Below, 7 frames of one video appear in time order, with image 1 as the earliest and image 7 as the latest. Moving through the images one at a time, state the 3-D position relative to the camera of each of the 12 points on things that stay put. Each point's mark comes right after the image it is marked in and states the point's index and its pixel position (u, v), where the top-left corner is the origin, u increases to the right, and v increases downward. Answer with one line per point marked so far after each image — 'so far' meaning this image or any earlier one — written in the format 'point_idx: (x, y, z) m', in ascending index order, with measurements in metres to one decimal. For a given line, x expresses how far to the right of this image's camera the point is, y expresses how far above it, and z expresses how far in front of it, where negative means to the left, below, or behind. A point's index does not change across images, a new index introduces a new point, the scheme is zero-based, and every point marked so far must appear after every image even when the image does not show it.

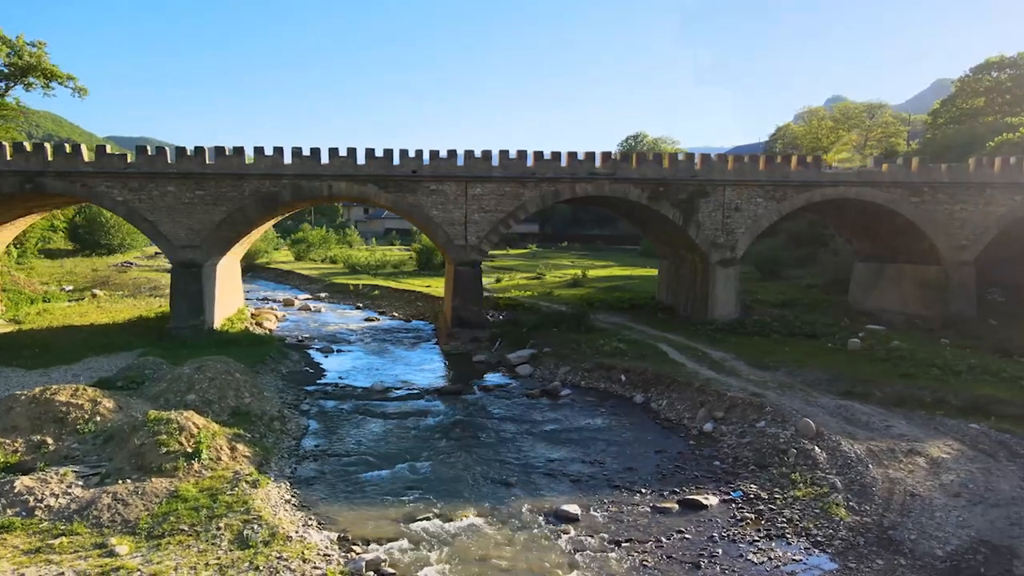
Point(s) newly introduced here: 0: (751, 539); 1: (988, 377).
0: (+3.6, -3.8, +9.6) m
1: (+12.7, -2.4, +16.9) m
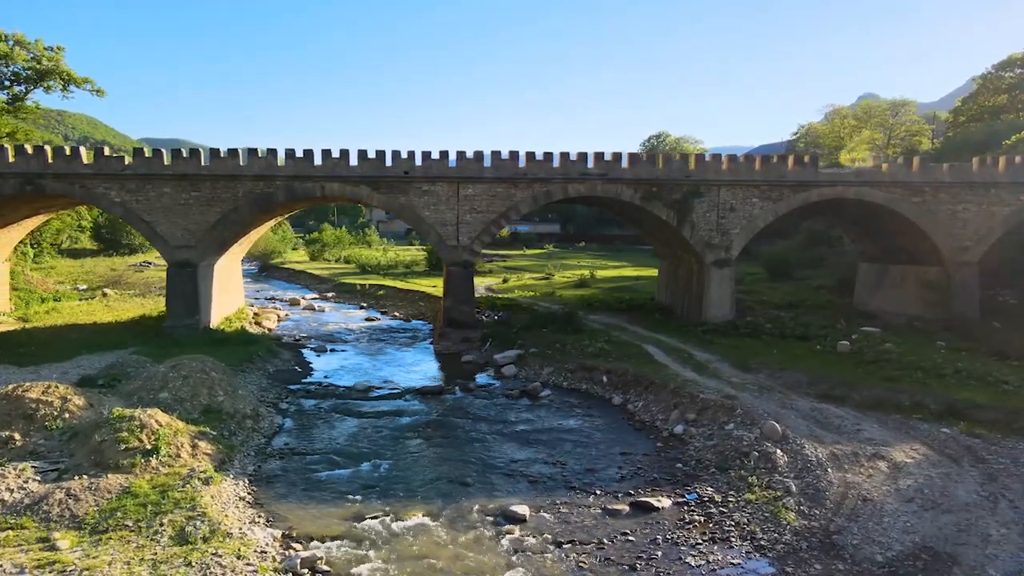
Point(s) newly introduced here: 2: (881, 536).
0: (+2.7, -3.8, +9.5) m
1: (+12.0, -2.5, +16.6) m
2: (+5.3, -3.6, +9.2) m
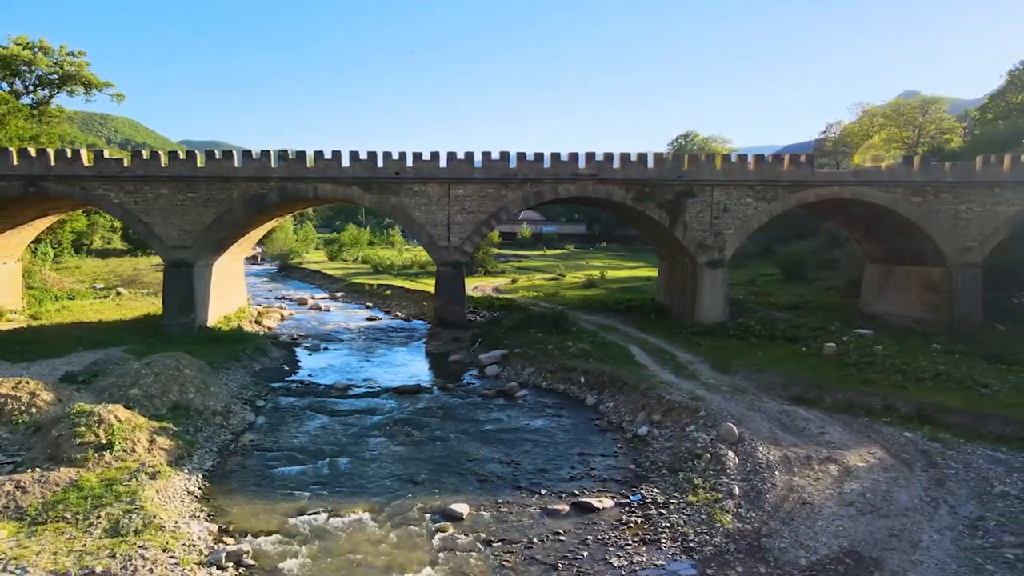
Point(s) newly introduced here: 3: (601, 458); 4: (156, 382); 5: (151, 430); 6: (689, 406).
0: (+1.7, -3.8, +9.5) m
1: (+11.2, -2.5, +16.2) m
2: (+4.3, -3.6, +9.1) m
3: (+1.8, -3.6, +13.3) m
4: (-8.4, -2.2, +15.0) m
5: (-7.2, -2.8, +12.6) m
6: (+4.2, -2.8, +14.9) m
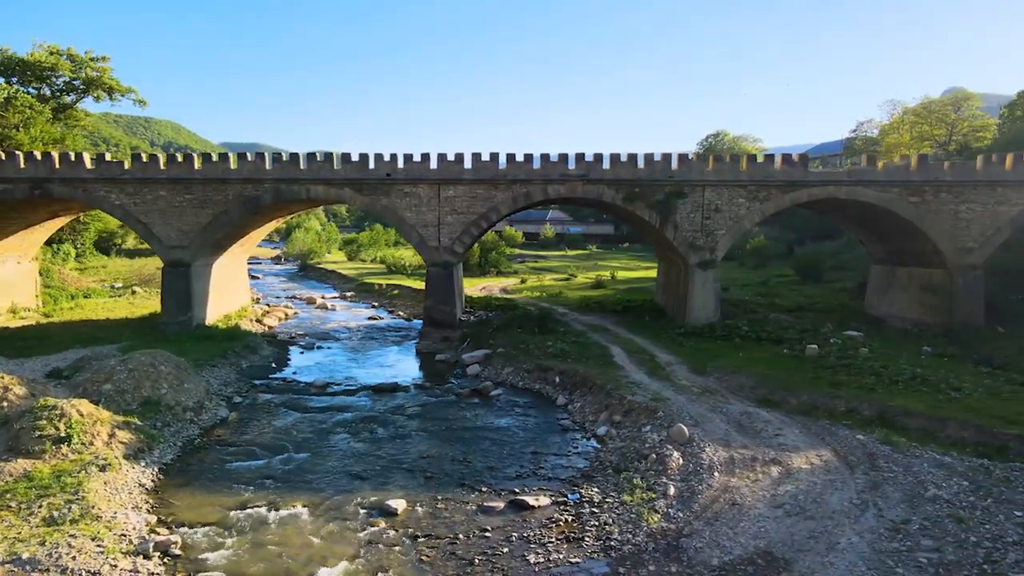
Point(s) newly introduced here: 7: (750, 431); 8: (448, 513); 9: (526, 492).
0: (+0.5, -3.8, +9.6) m
1: (+10.3, -2.5, +16.0) m
2: (+3.1, -3.6, +9.1) m
3: (+0.8, -3.6, +13.4) m
4: (-9.4, -2.2, +15.5) m
5: (-8.2, -2.8, +13.0) m
6: (+3.2, -2.8, +14.9) m
7: (+5.2, -3.1, +13.8) m
8: (-1.1, -3.8, +10.6) m
9: (+0.3, -3.7, +11.4) m
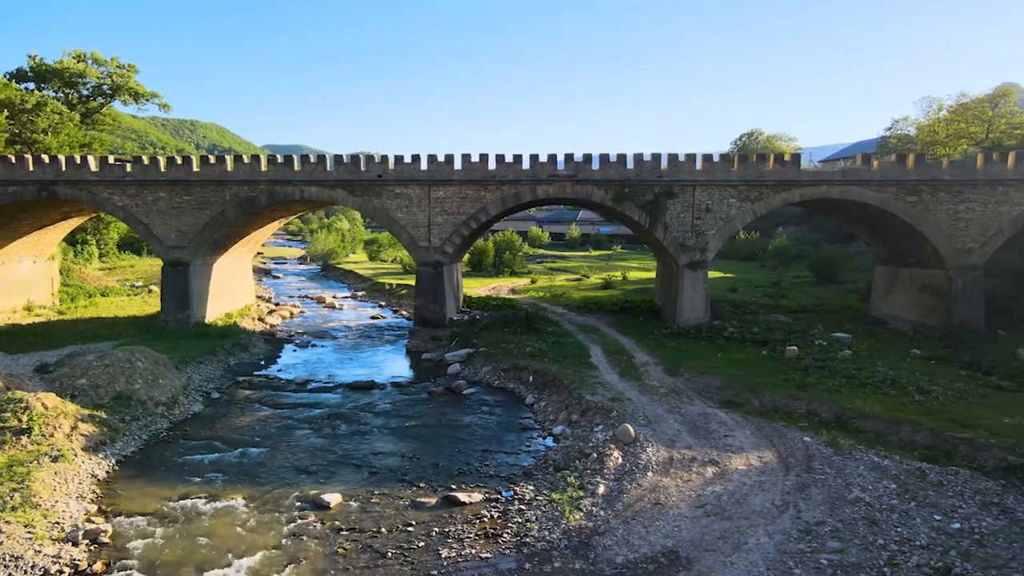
0: (-0.7, -3.8, +9.8) m
1: (+9.3, -2.6, +15.7) m
2: (+1.8, -3.6, +9.1) m
3: (-0.2, -3.6, +13.5) m
4: (-10.3, -2.2, +16.0) m
5: (-9.3, -2.8, +13.6) m
6: (+2.2, -2.8, +15.0) m
7: (+4.1, -3.1, +13.8) m
8: (-2.3, -3.8, +10.9) m
9: (-0.9, -3.7, +11.6) m
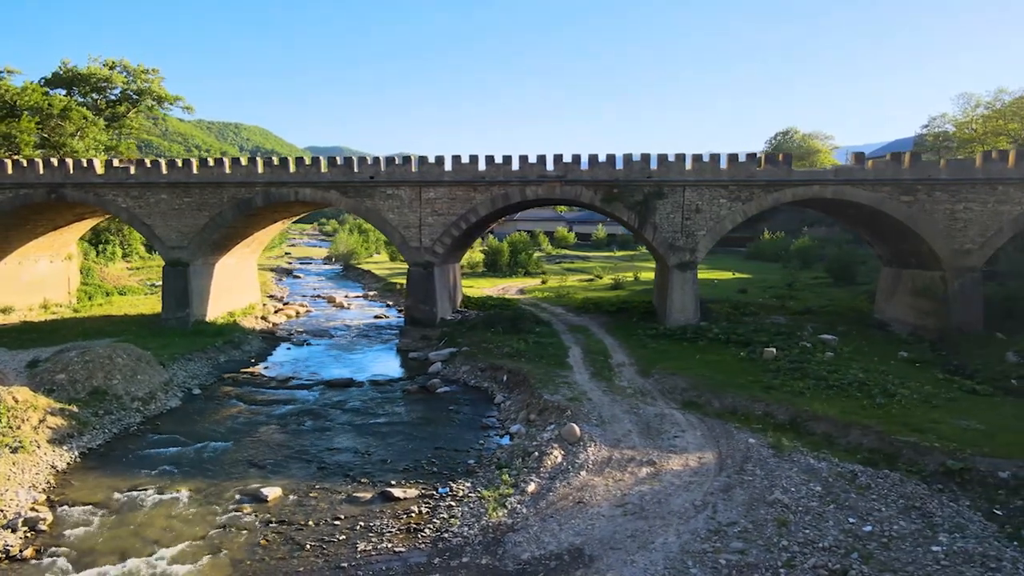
0: (-2.0, -3.8, +10.0) m
1: (+8.3, -2.6, +15.5) m
2: (+0.6, -3.6, +9.2) m
3: (-1.3, -3.6, +13.7) m
4: (-11.3, -2.1, +16.7) m
5: (-10.4, -2.7, +14.1) m
6: (+1.2, -2.8, +15.1) m
7: (+3.1, -3.1, +13.8) m
8: (-3.5, -3.8, +11.2) m
9: (-2.1, -3.7, +11.8) m
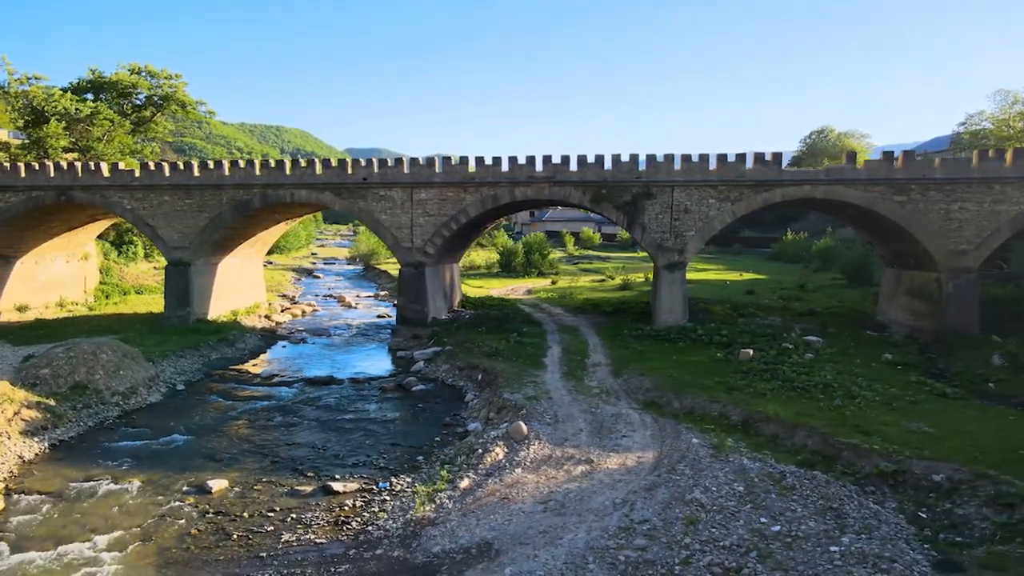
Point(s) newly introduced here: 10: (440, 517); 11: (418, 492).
0: (-3.2, -3.8, +10.3) m
1: (+7.4, -2.6, +15.4) m
2: (-0.7, -3.6, +9.5) m
3: (-2.4, -3.6, +14.0) m
4: (-12.2, -2.1, +17.4) m
5: (-11.4, -2.7, +14.8) m
6: (+0.2, -2.8, +15.3) m
7: (+2.0, -3.1, +13.9) m
8: (-4.6, -3.8, +11.5) m
9: (-3.2, -3.7, +12.2) m
10: (-1.1, -3.6, +10.0) m
11: (-1.6, -3.6, +11.2) m
